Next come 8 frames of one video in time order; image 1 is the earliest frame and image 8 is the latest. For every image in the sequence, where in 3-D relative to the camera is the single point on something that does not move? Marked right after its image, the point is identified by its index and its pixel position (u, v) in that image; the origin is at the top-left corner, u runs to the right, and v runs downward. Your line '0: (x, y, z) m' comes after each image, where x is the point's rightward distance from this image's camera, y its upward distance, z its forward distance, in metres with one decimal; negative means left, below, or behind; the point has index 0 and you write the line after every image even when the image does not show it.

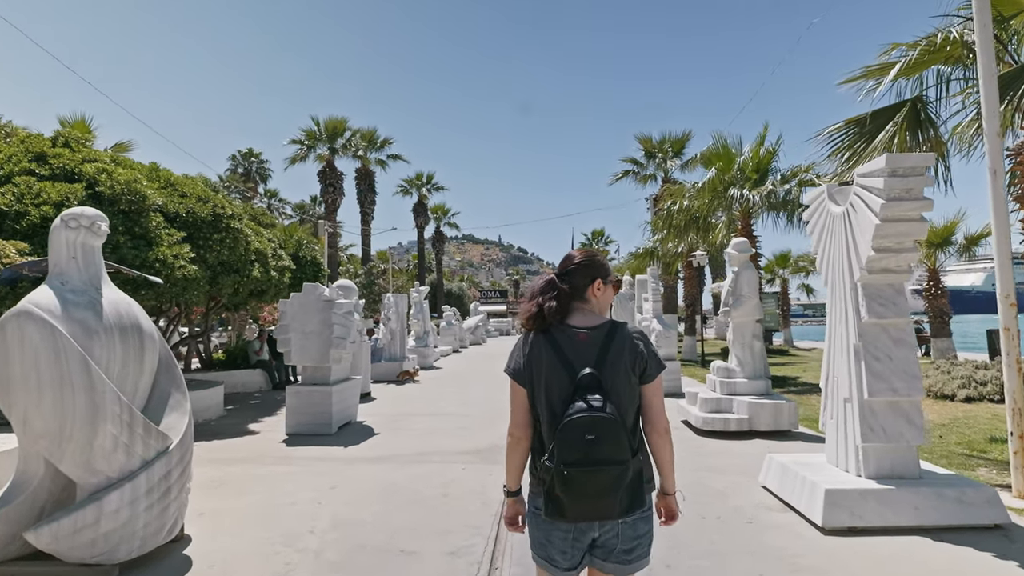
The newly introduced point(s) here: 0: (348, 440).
0: (-2.3, -2.1, +7.6) m
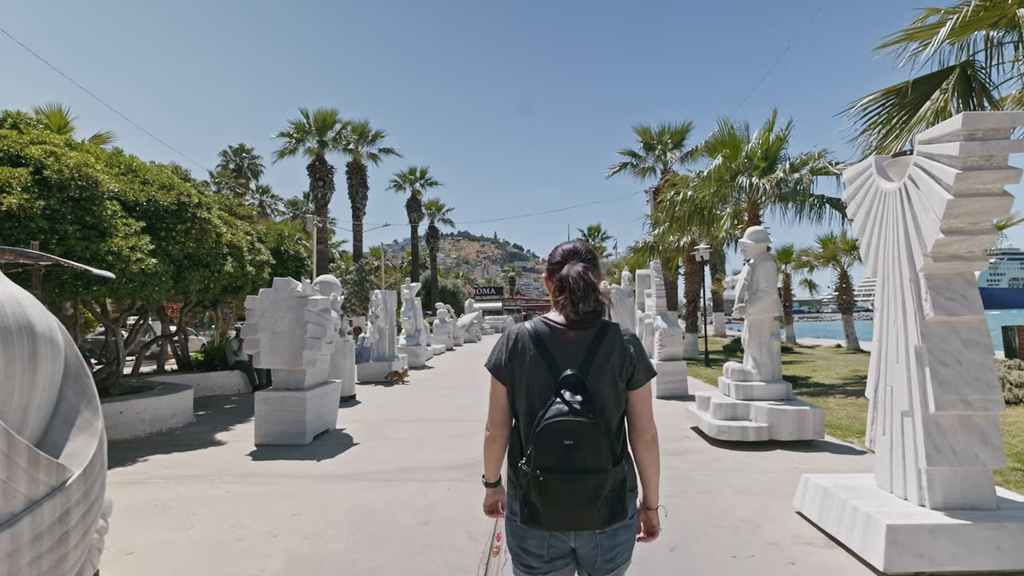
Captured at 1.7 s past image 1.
0: (-2.4, -2.1, +6.9) m
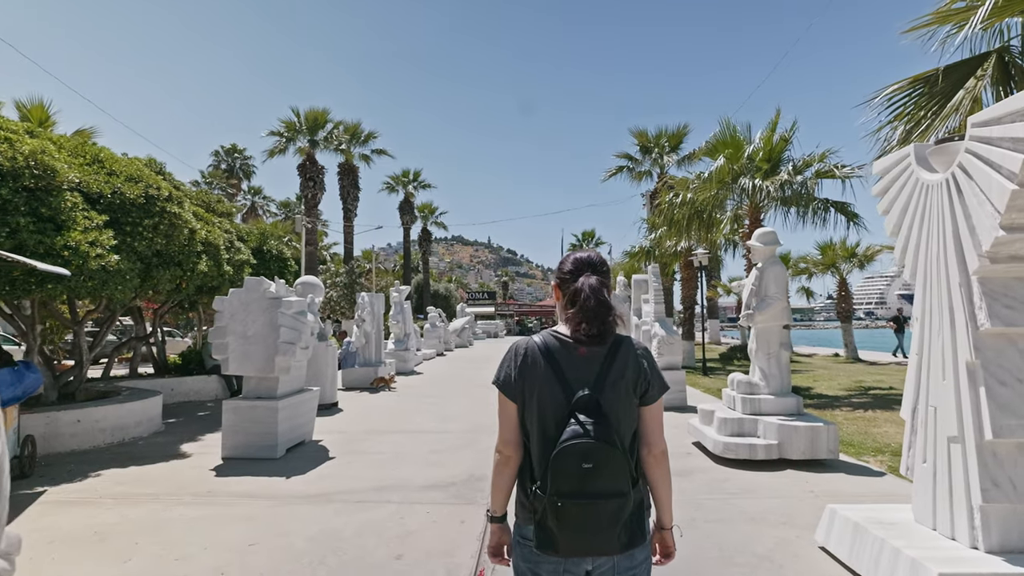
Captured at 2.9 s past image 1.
0: (-2.6, -2.1, +6.3) m
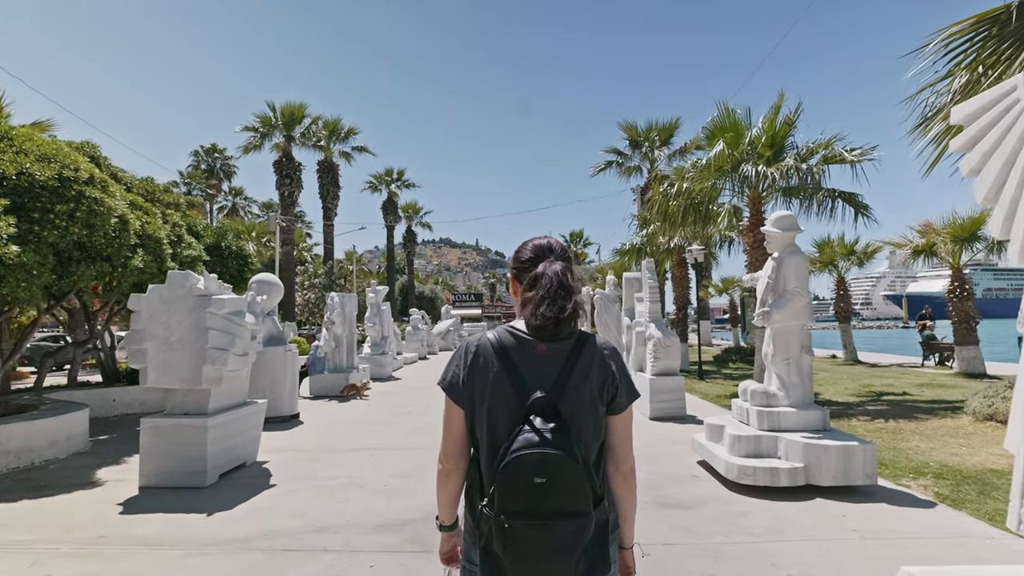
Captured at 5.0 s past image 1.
0: (-2.8, -2.0, +5.3) m
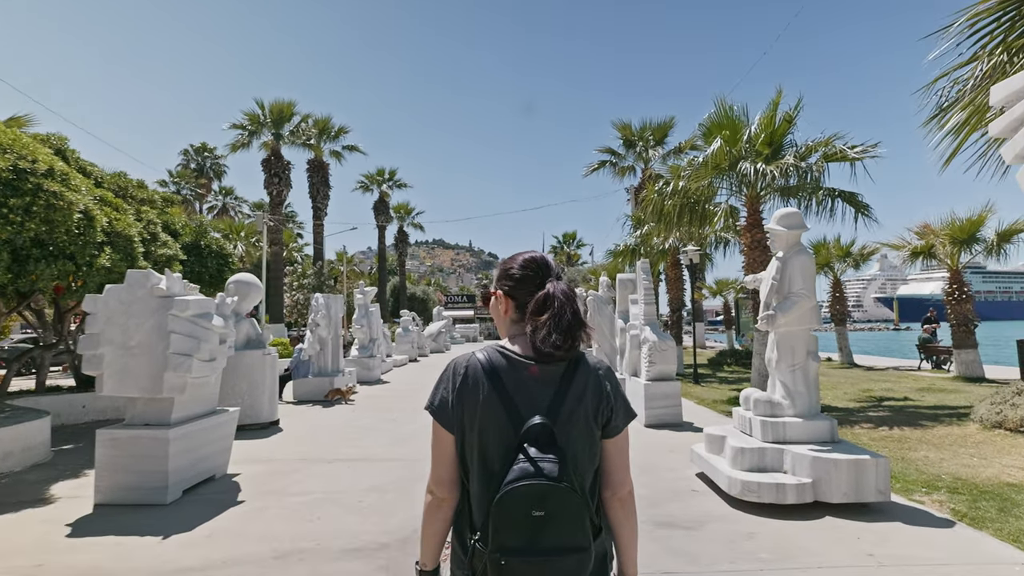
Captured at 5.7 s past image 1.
0: (-2.9, -2.0, +4.9) m
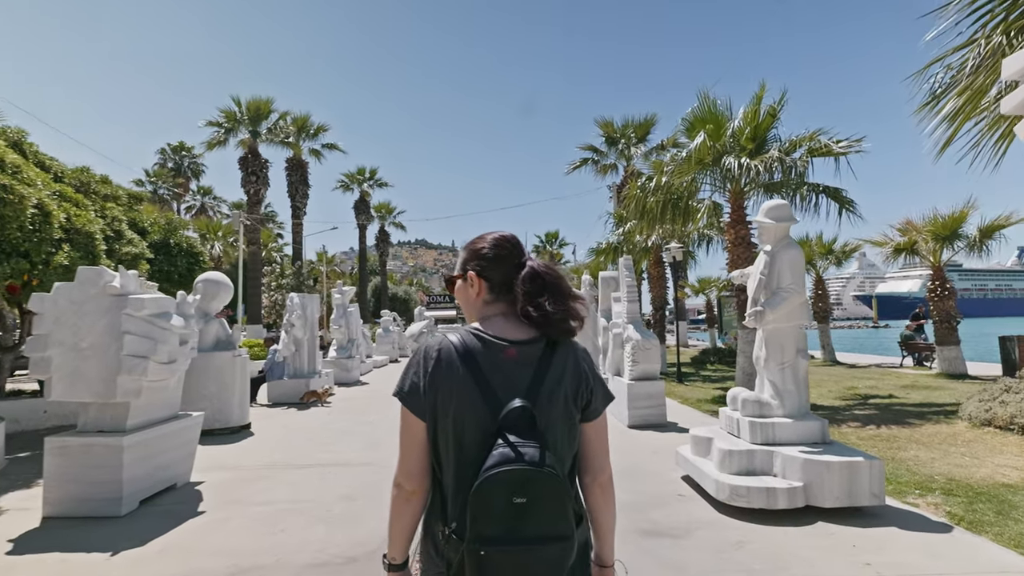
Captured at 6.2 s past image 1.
0: (-3.1, -2.0, +4.5) m
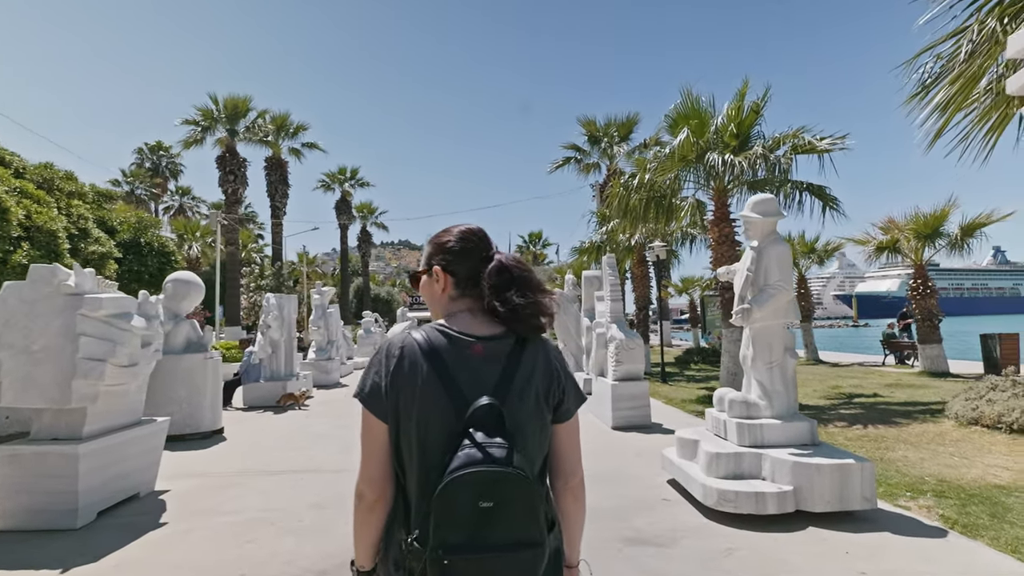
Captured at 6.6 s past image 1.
0: (-3.3, -2.0, +4.2) m
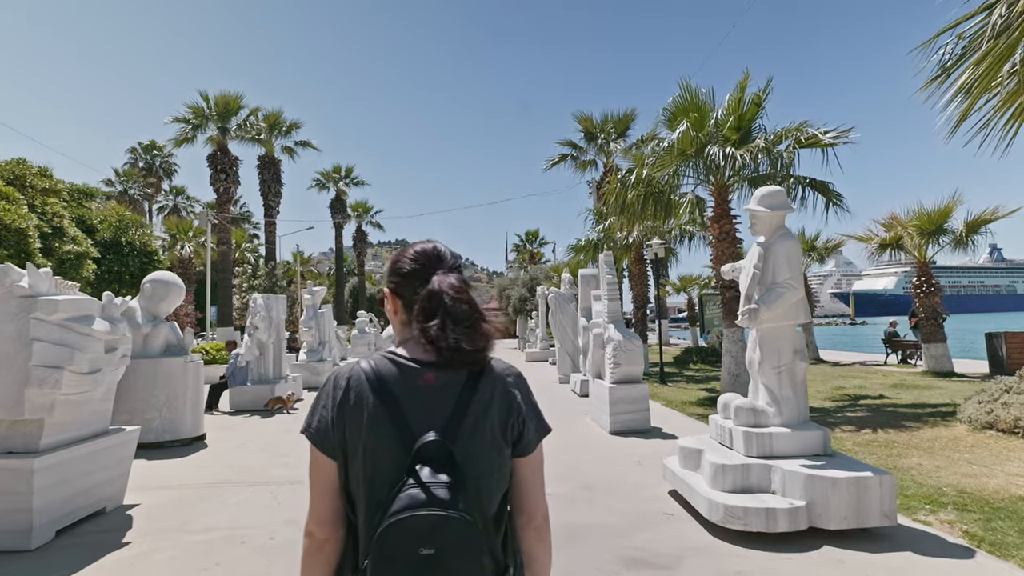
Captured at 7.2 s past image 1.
0: (-3.3, -2.0, +3.9) m
